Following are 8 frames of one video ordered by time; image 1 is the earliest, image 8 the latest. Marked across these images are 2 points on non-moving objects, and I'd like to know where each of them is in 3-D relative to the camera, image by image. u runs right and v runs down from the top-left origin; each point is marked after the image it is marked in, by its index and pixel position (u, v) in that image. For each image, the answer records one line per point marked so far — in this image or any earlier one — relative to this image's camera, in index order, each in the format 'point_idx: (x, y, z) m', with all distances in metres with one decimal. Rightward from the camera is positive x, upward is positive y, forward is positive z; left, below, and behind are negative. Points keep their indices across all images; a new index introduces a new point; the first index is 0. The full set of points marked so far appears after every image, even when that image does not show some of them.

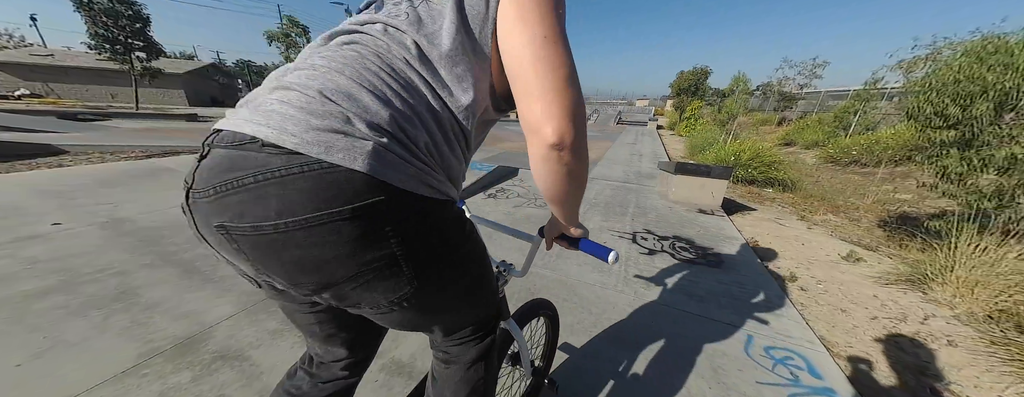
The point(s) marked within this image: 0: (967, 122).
0: (+4.5, +0.7, +2.8) m
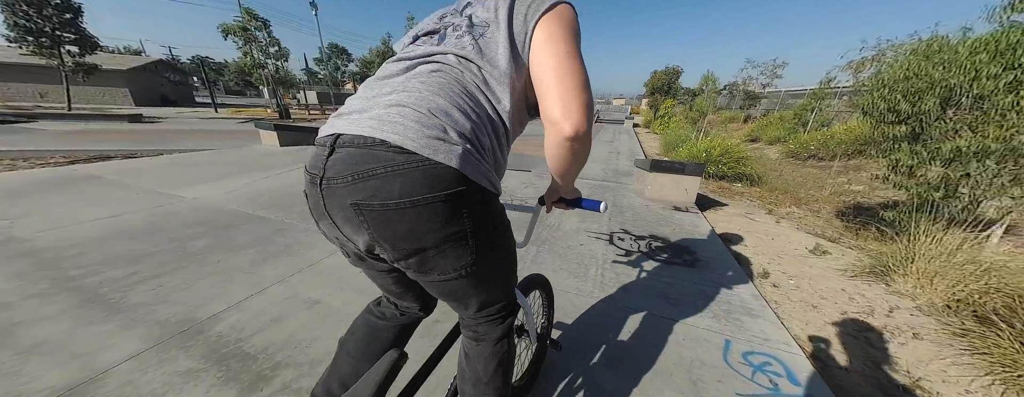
0: (+4.2, +0.8, +3.0) m
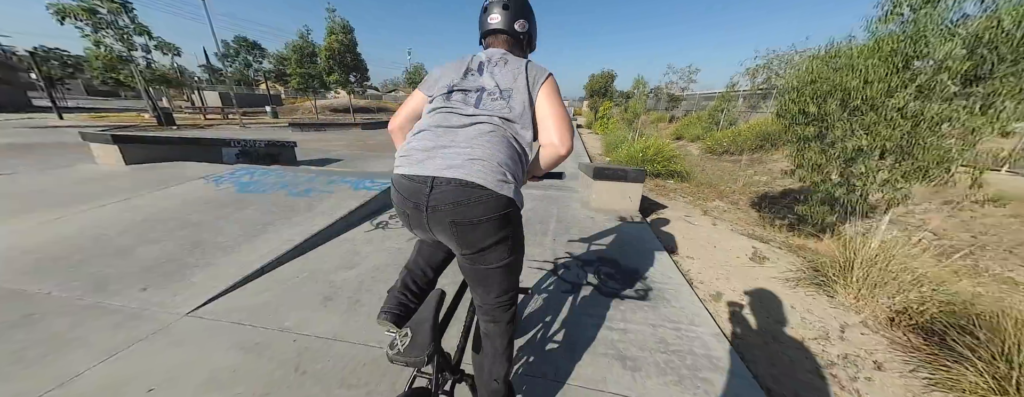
0: (+3.4, +0.9, +3.2) m
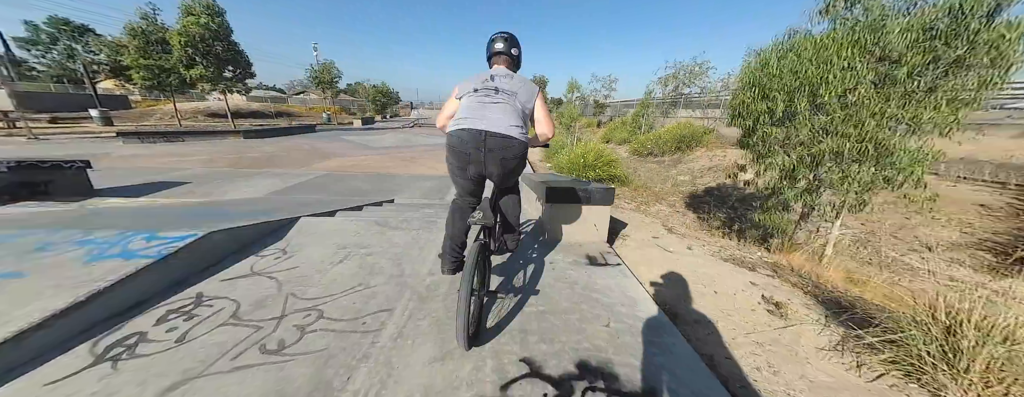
0: (+2.7, +0.8, +2.8) m
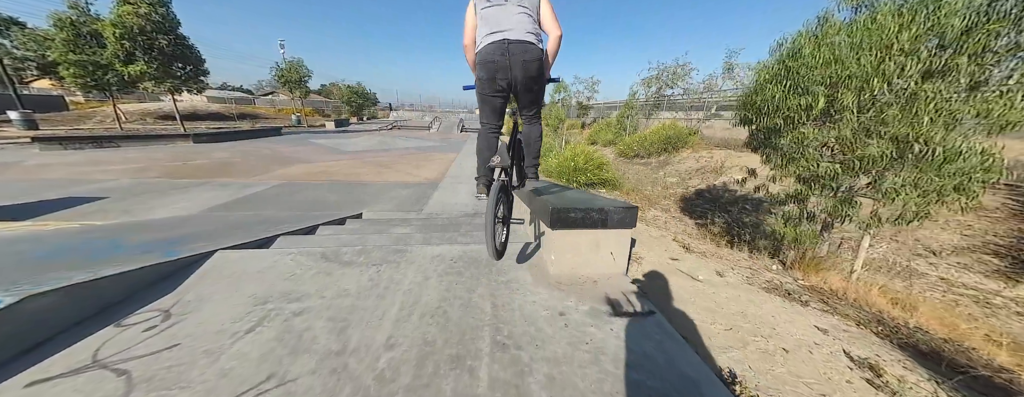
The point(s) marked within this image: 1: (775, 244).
0: (+2.6, +0.7, +2.3) m
1: (+3.5, -0.6, +3.9) m
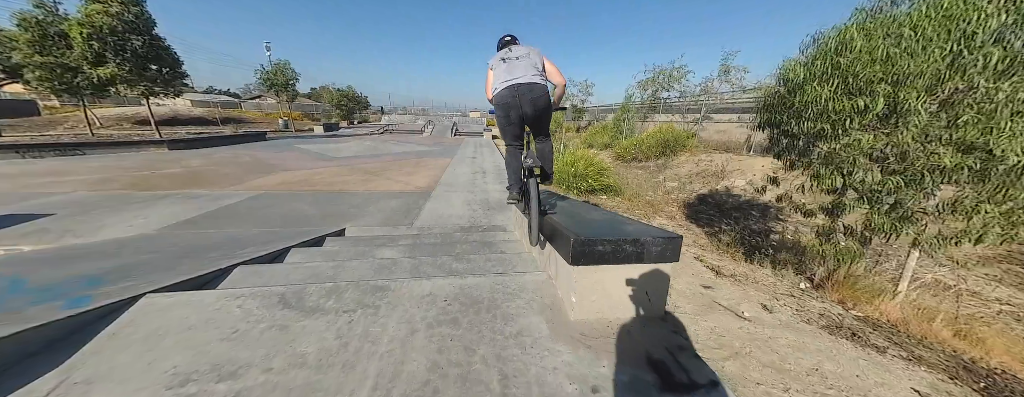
0: (+2.6, +0.6, +2.0) m
1: (+3.5, -0.7, +3.6) m
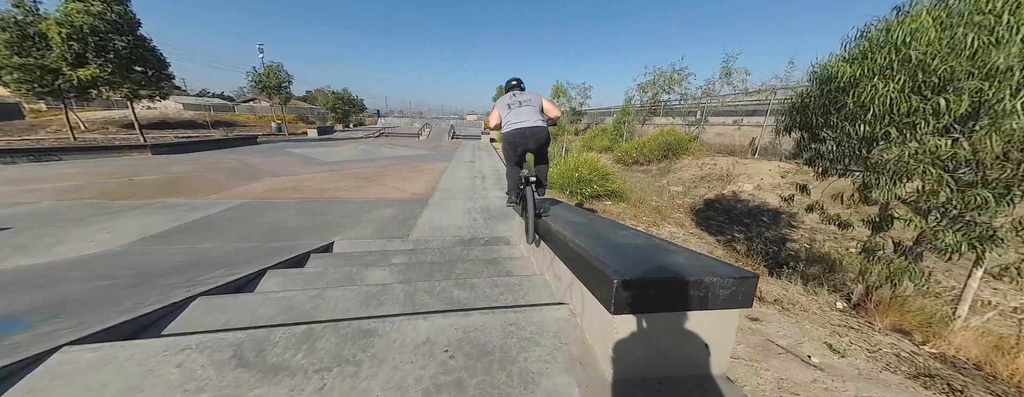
0: (+2.7, +0.5, +1.7) m
1: (+3.6, -0.9, +3.3) m
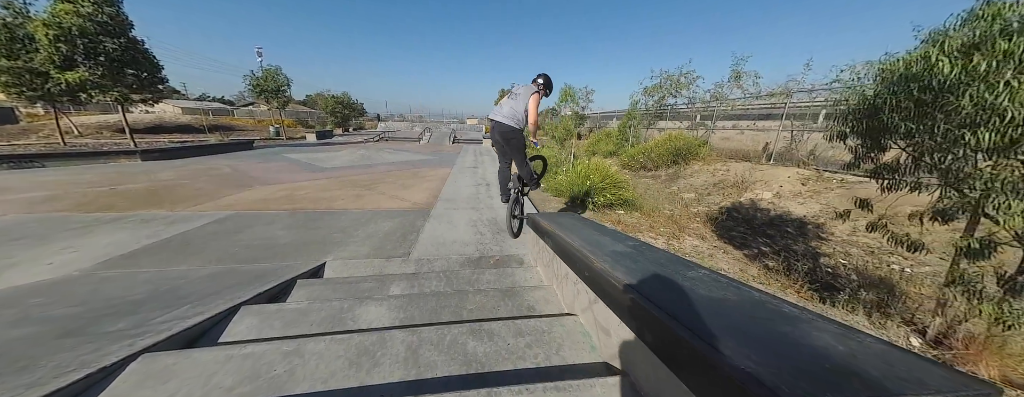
0: (+2.8, +0.3, +1.3) m
1: (+3.8, -1.0, +2.8) m
